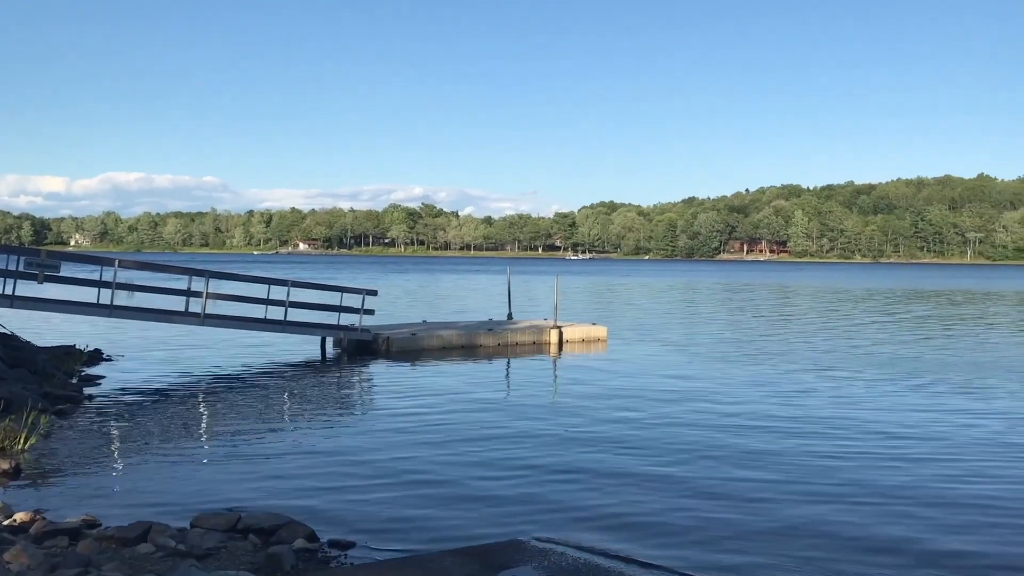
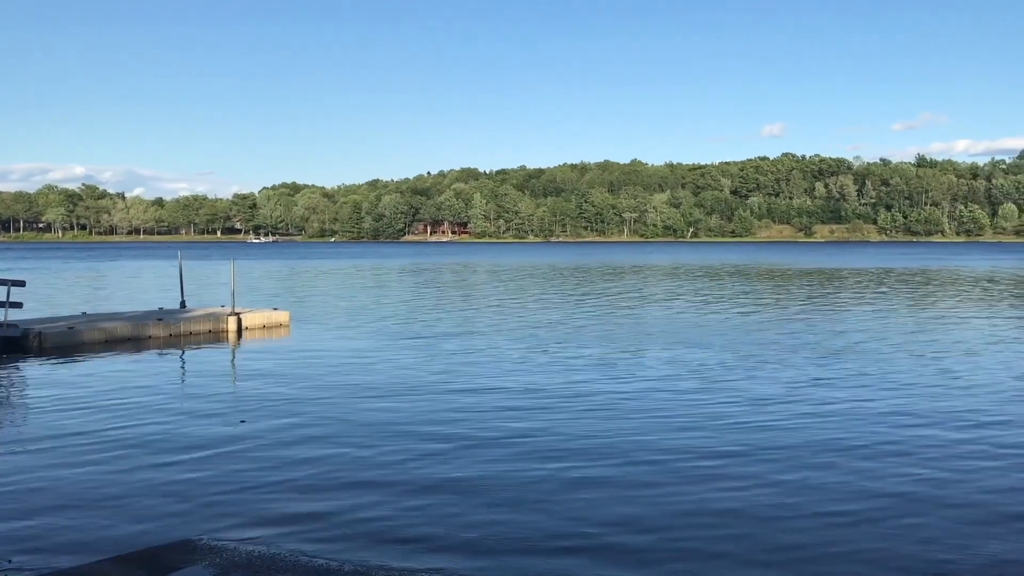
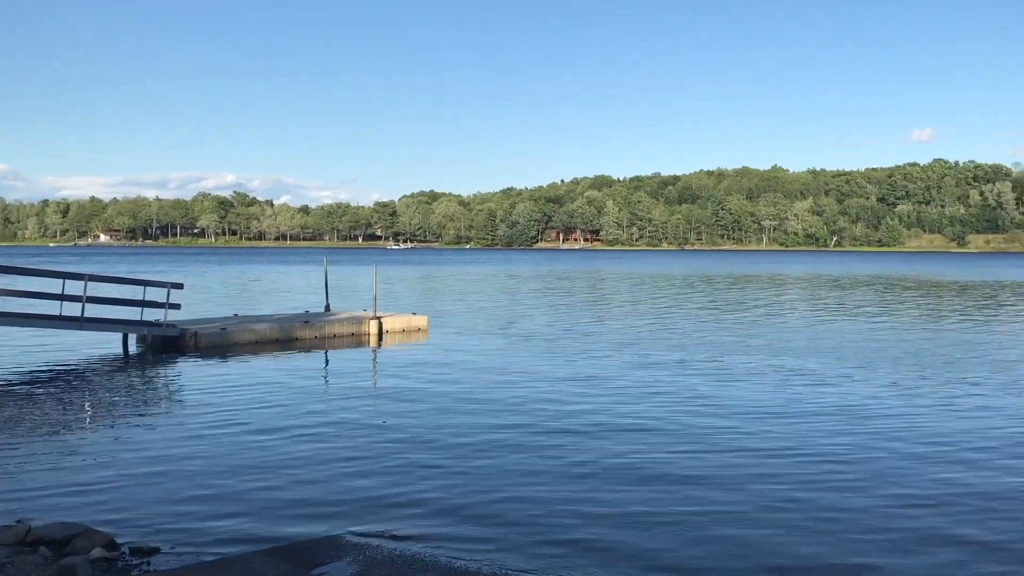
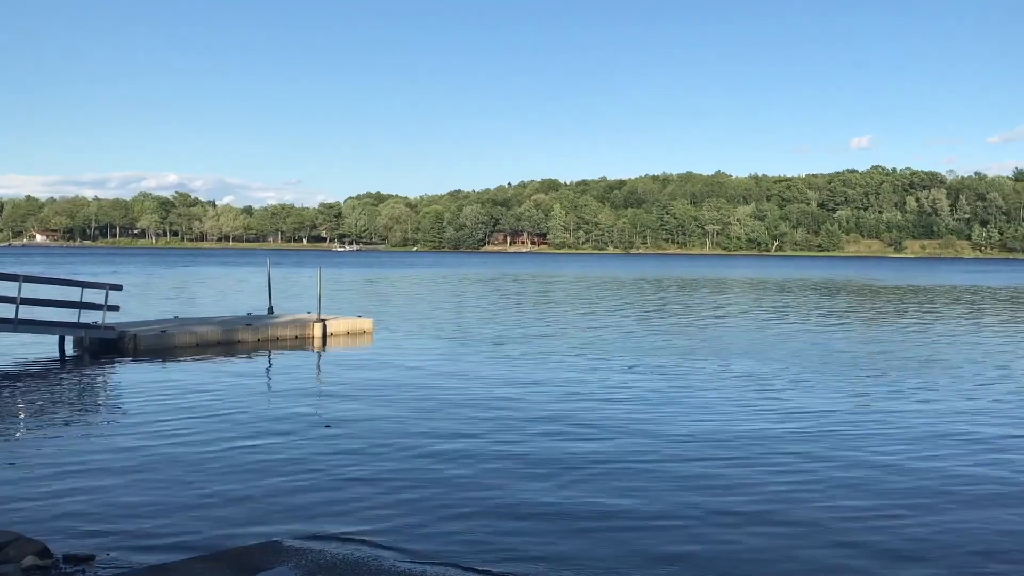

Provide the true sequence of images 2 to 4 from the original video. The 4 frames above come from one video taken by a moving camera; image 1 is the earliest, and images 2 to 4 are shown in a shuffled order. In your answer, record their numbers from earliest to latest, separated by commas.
3, 4, 2
